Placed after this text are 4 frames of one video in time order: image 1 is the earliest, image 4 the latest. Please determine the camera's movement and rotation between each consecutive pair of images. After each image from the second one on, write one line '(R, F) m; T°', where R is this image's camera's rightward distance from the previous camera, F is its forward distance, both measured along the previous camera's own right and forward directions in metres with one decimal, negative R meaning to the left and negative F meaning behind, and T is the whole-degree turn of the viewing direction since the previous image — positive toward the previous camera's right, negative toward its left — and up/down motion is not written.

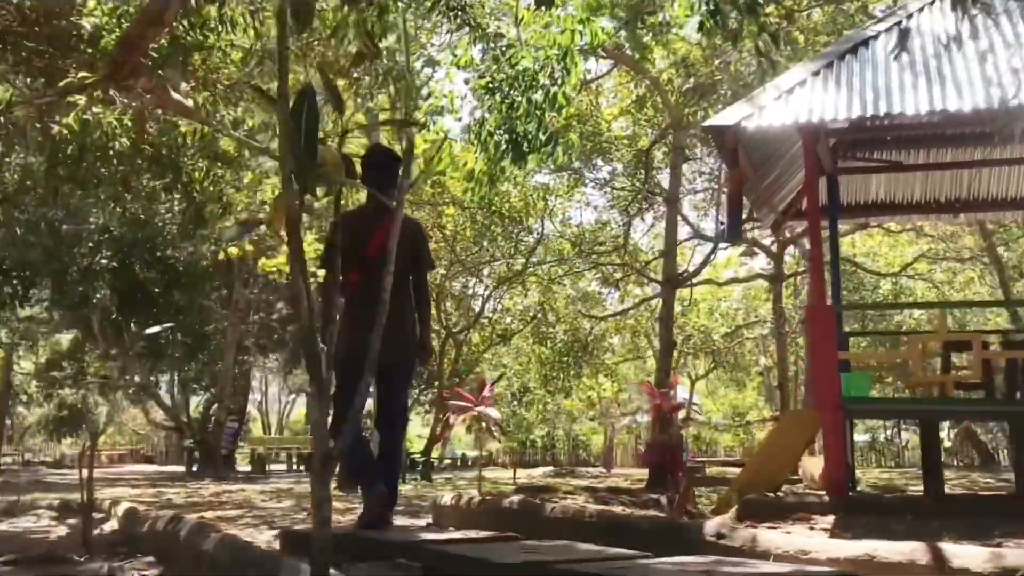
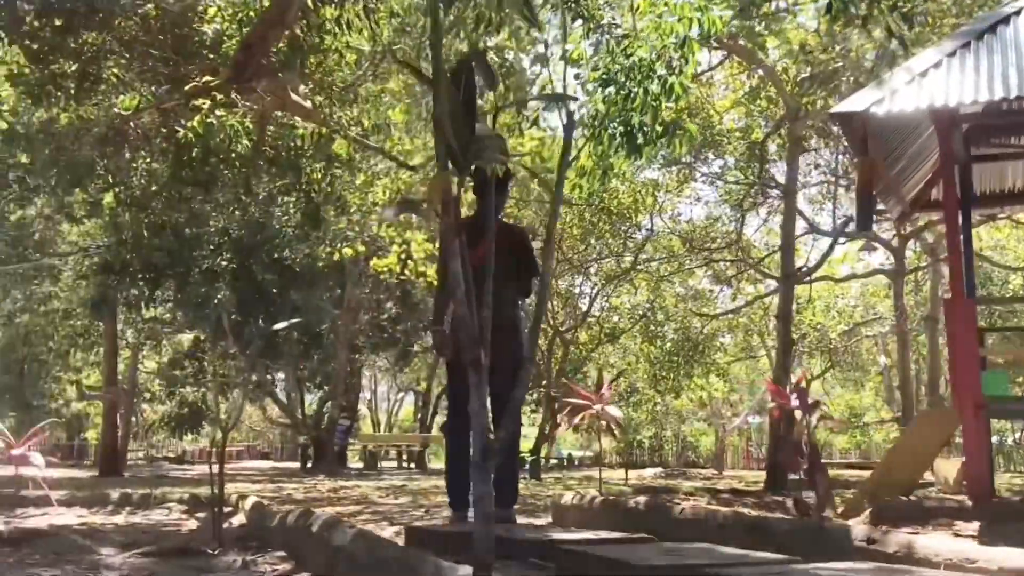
(-0.1, +0.1) m; -6°
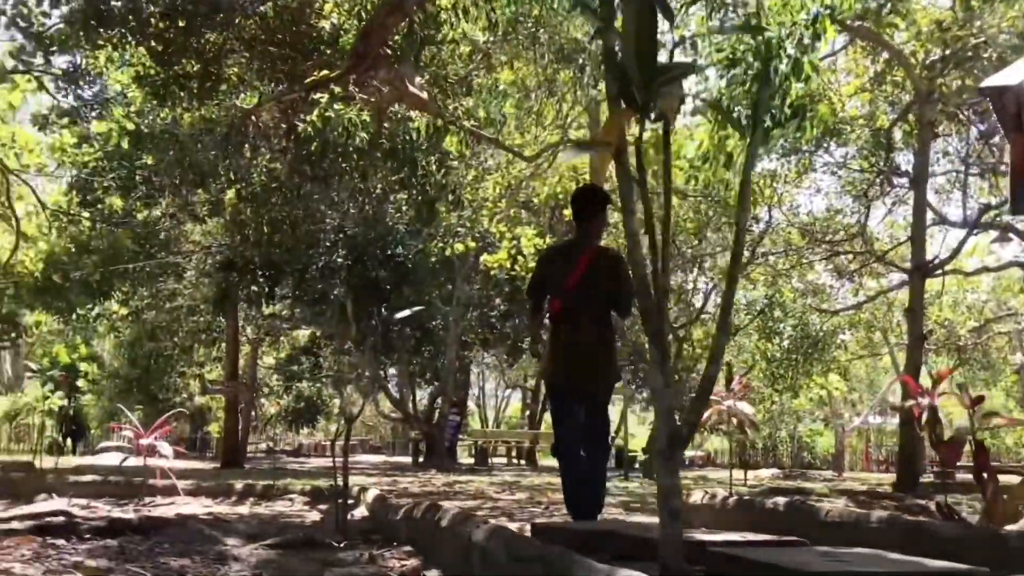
(-0.1, +0.2) m; -6°
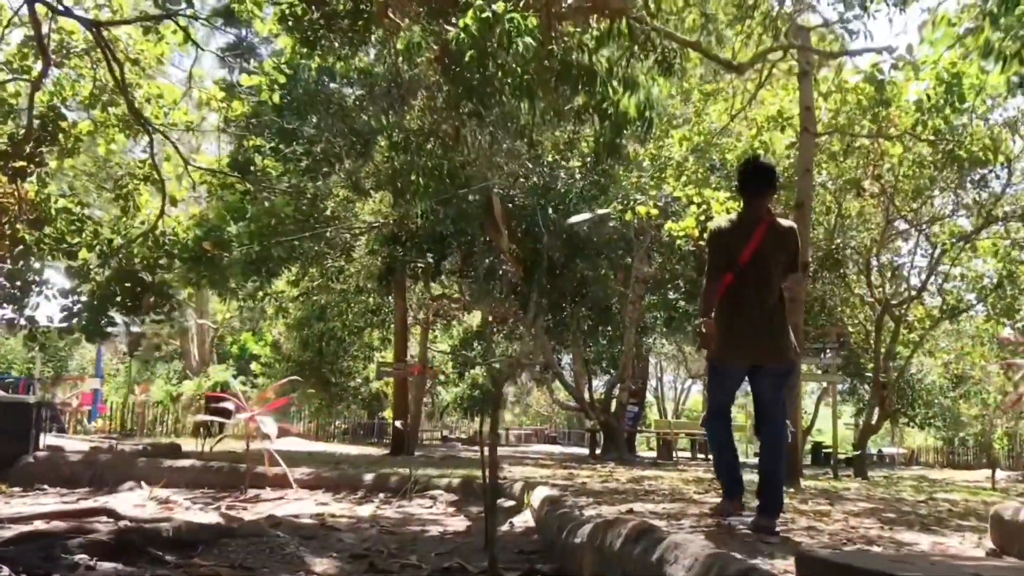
(-0.2, +1.3) m; -10°
